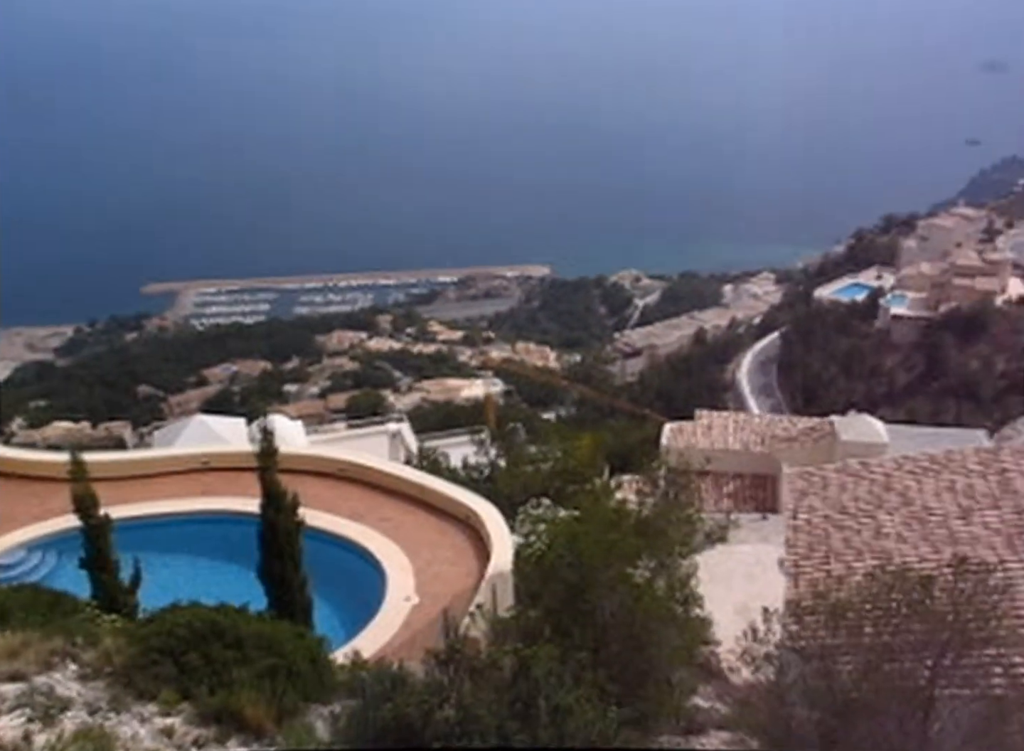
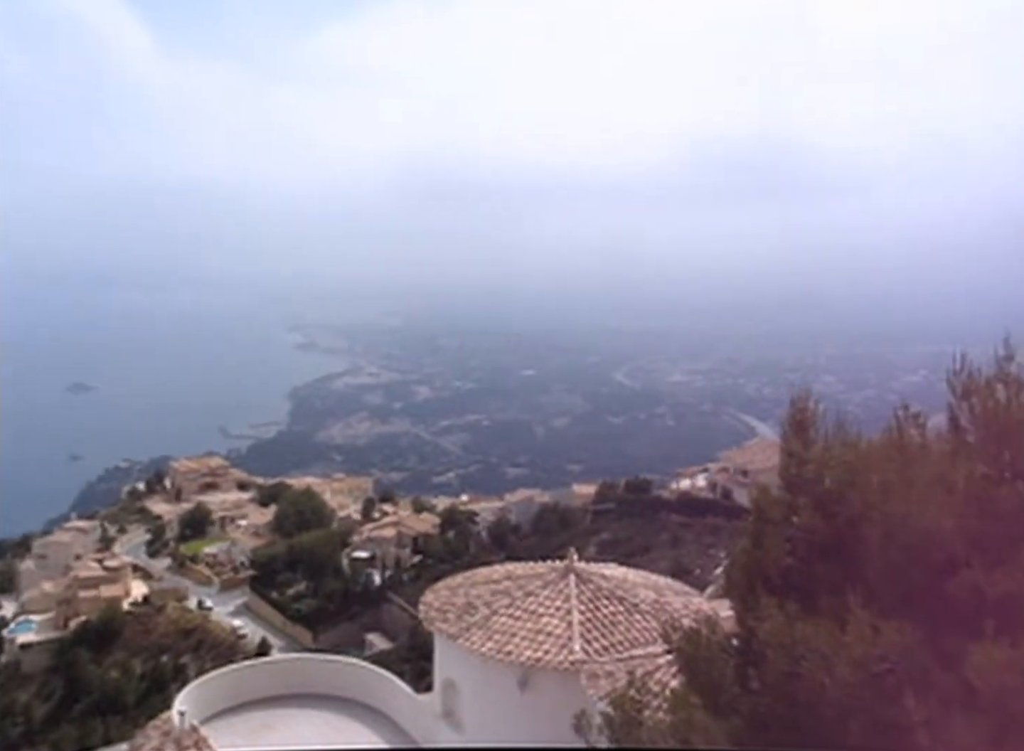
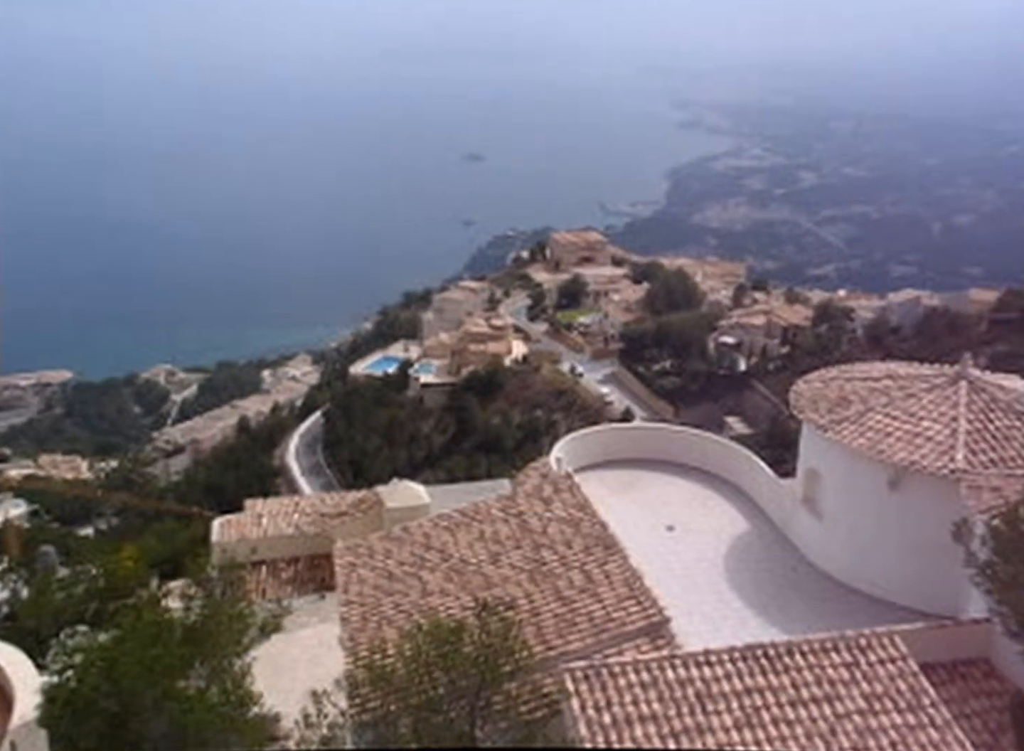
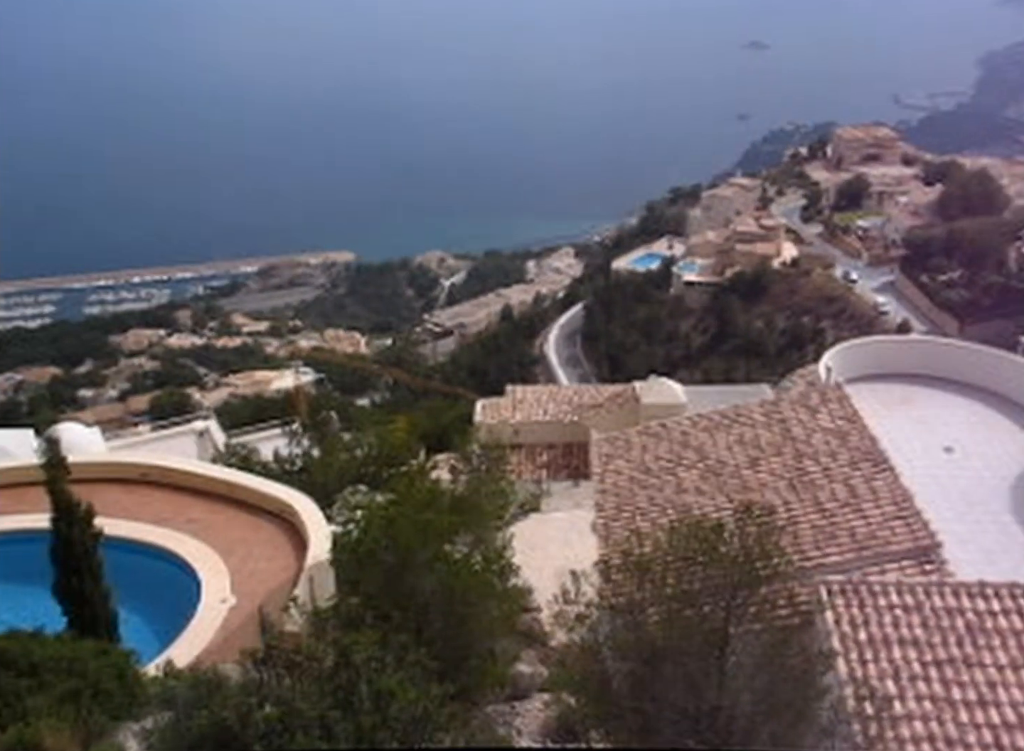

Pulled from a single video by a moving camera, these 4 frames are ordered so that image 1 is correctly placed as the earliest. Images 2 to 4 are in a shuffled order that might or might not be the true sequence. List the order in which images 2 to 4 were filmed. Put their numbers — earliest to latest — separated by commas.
4, 3, 2
